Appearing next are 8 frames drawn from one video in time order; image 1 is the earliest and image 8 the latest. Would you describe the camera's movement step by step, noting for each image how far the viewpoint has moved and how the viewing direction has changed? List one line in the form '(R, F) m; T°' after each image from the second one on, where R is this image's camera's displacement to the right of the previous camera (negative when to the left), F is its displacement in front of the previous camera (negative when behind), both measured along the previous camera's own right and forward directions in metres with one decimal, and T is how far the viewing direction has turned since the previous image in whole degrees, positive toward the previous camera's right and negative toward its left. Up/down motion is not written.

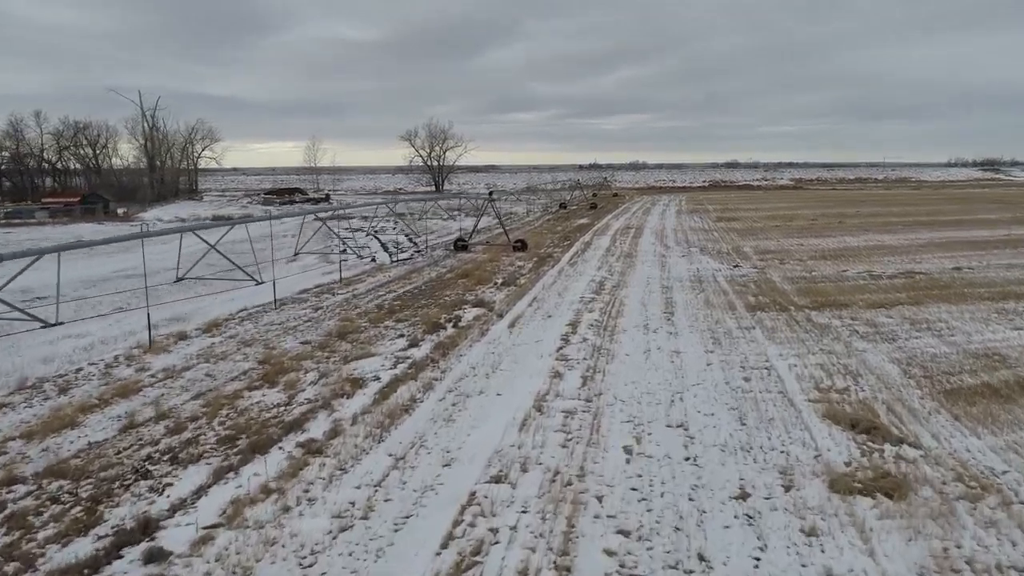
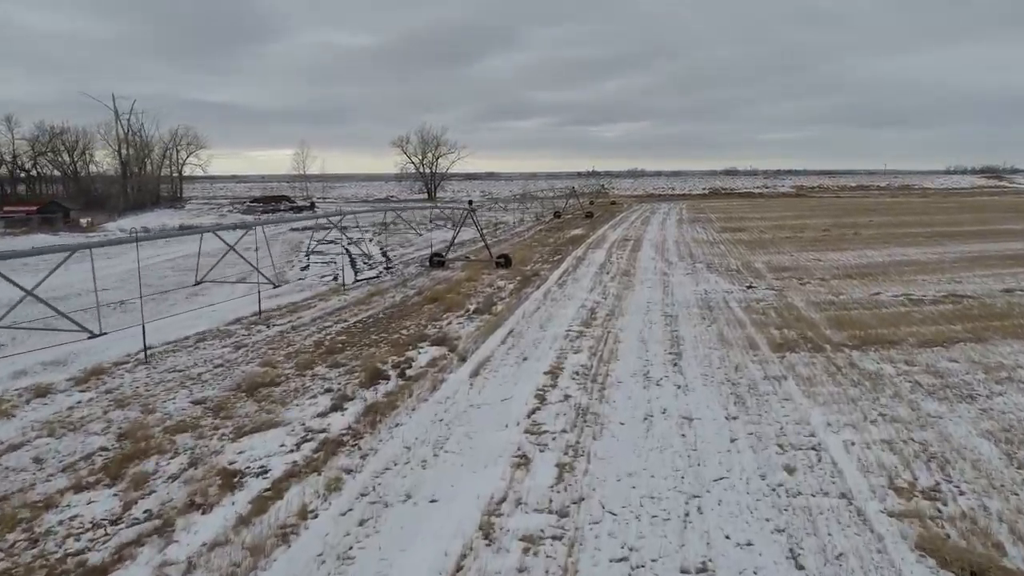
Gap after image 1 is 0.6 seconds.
(+0.4, +2.1) m; 0°
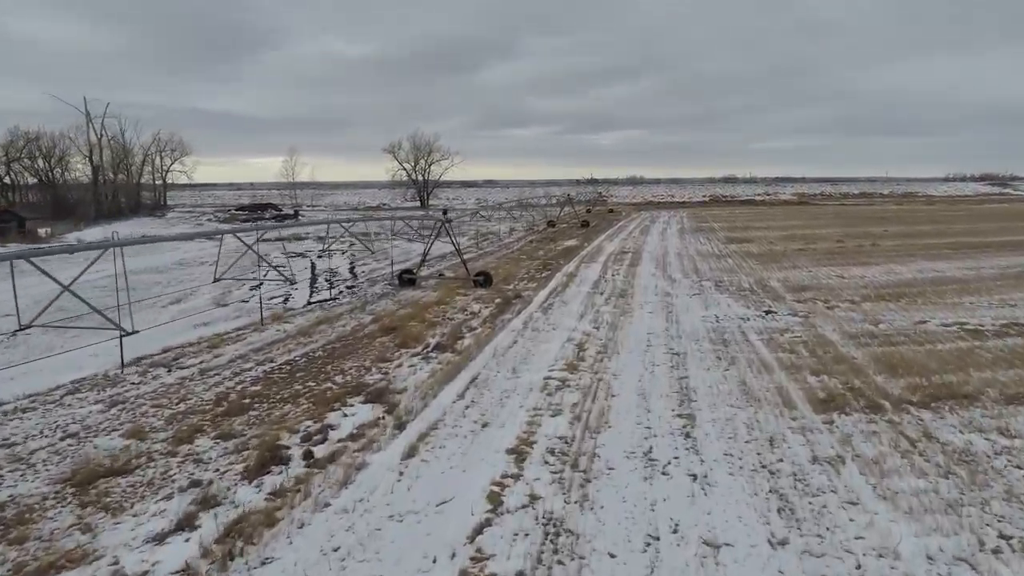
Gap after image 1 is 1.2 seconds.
(+0.4, +2.1) m; 0°
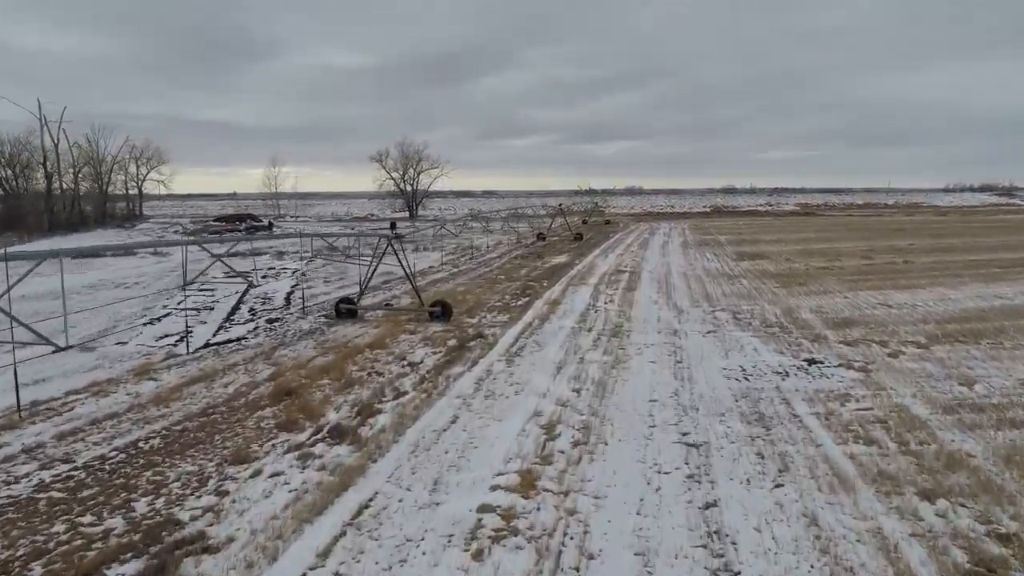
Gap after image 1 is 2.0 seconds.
(+0.5, +3.0) m; 0°
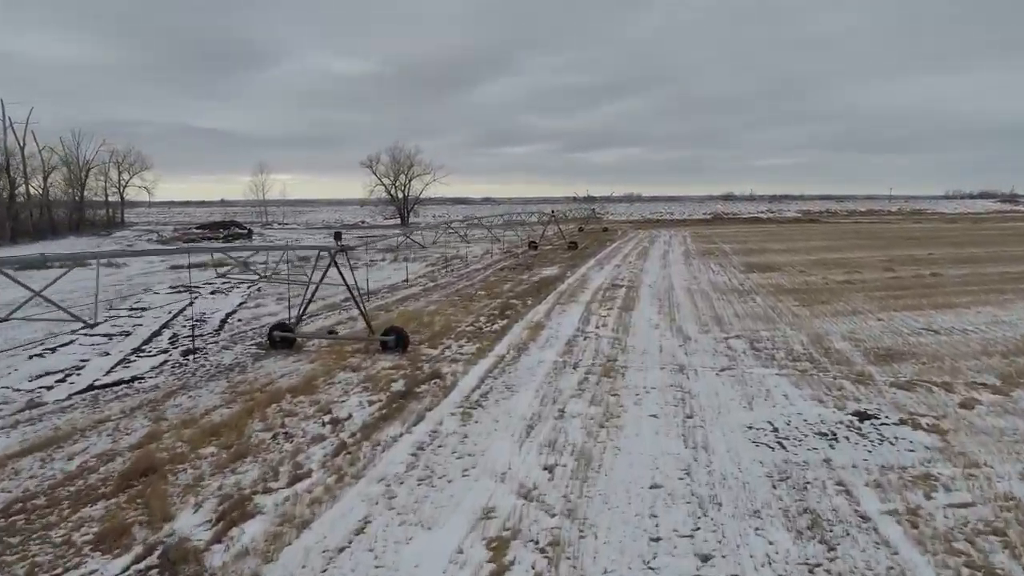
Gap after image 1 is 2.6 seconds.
(+0.4, +2.0) m; 0°
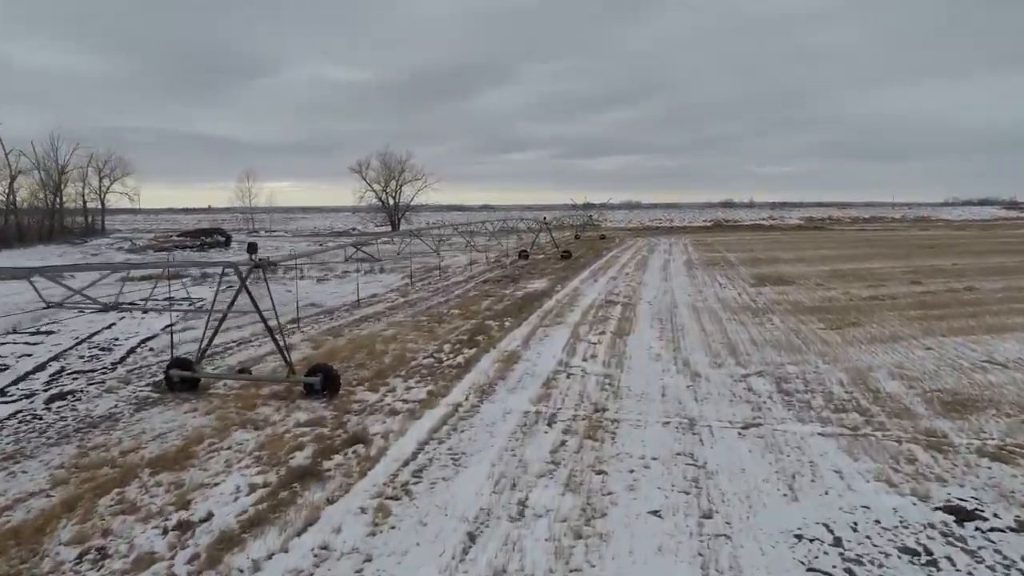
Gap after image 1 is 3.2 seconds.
(+0.4, +2.0) m; 0°
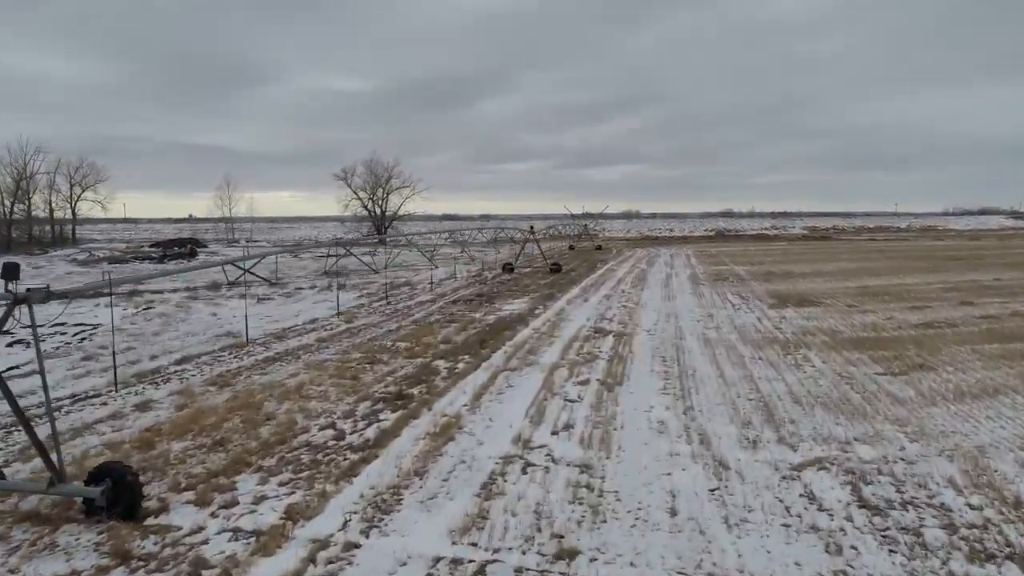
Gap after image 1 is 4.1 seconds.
(+0.5, +2.9) m; 0°
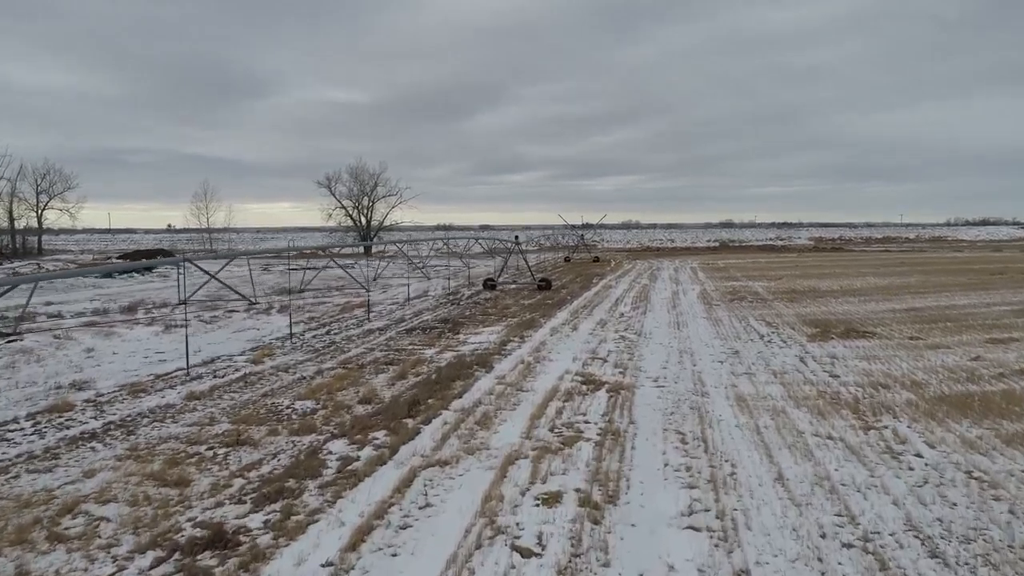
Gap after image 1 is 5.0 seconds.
(+0.5, +3.2) m; 0°
